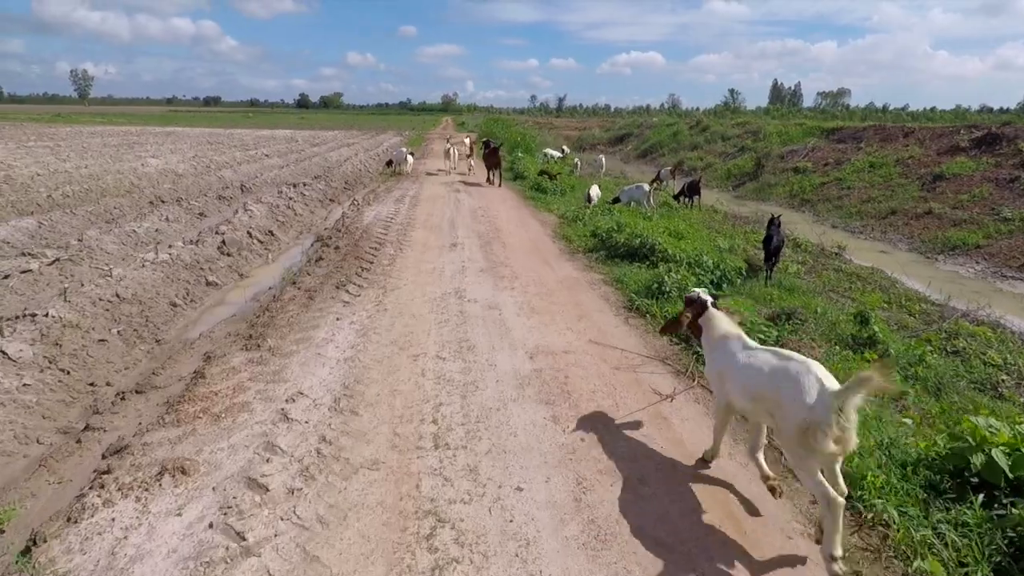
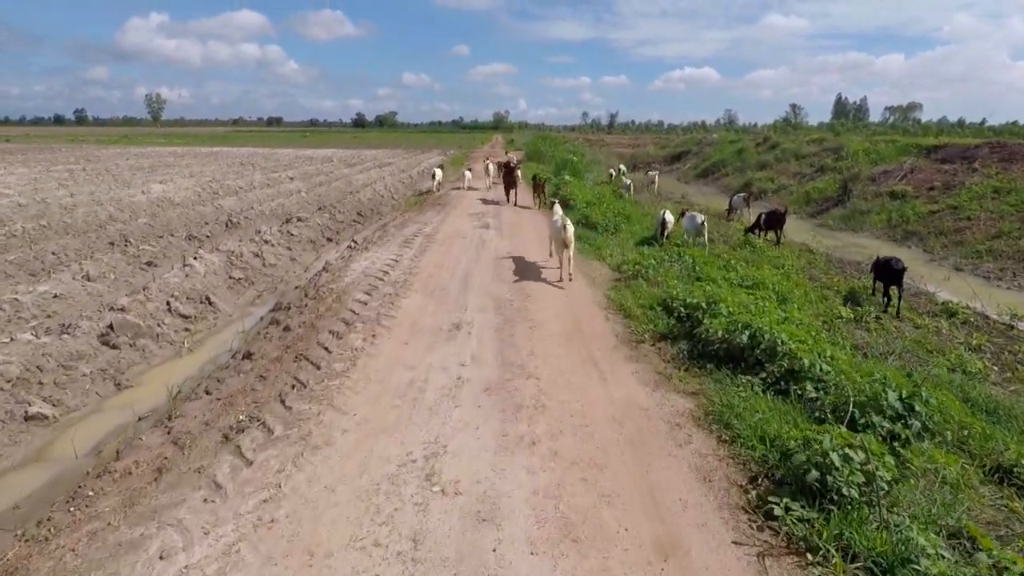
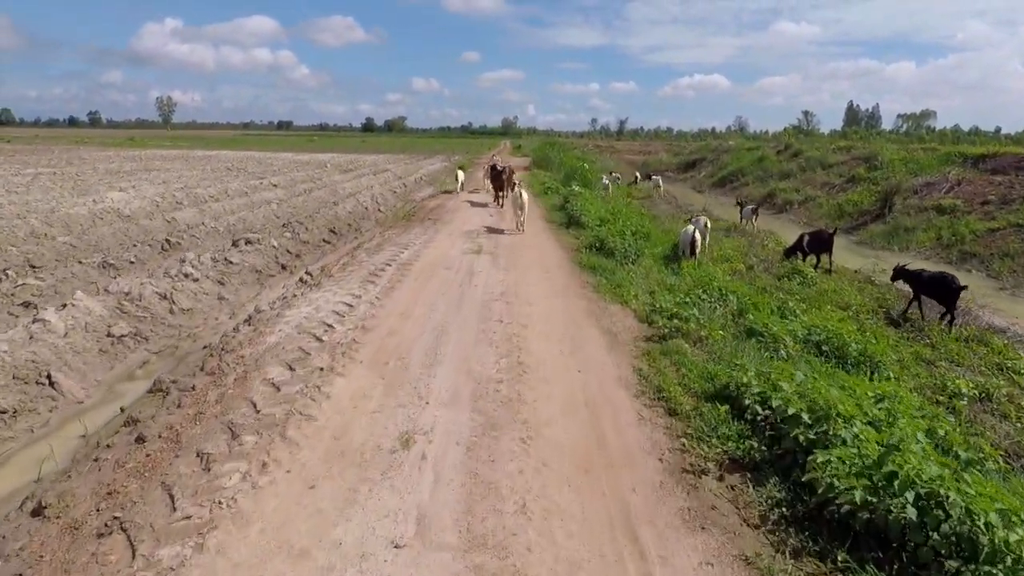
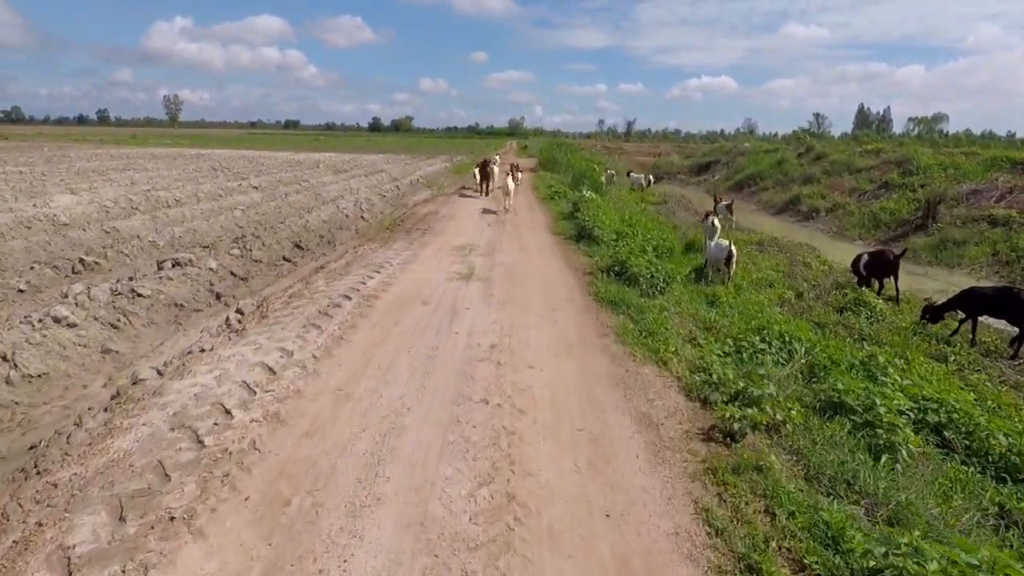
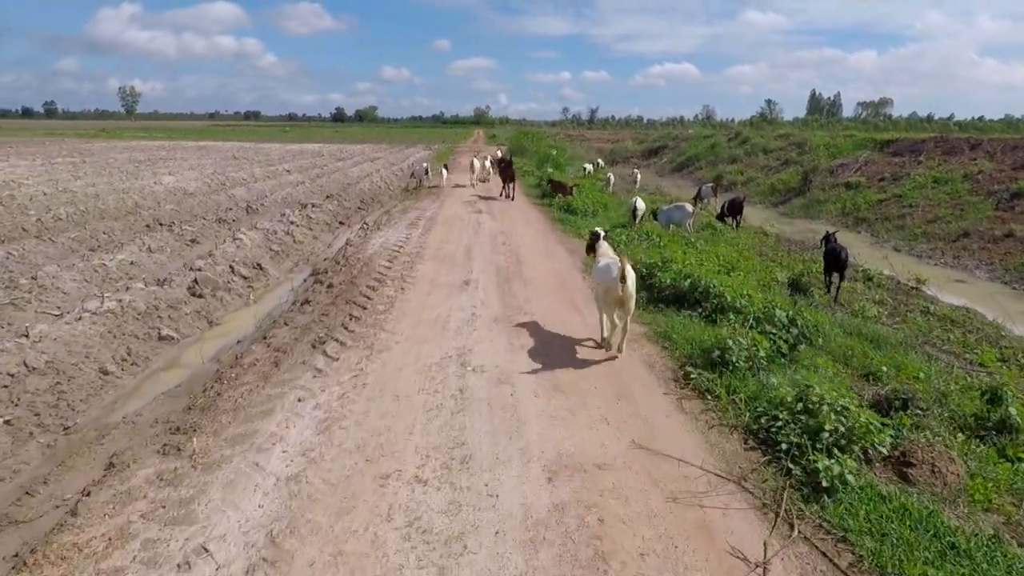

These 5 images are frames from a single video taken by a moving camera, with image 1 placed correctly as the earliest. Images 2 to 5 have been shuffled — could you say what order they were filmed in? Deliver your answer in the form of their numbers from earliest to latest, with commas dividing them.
5, 2, 3, 4
